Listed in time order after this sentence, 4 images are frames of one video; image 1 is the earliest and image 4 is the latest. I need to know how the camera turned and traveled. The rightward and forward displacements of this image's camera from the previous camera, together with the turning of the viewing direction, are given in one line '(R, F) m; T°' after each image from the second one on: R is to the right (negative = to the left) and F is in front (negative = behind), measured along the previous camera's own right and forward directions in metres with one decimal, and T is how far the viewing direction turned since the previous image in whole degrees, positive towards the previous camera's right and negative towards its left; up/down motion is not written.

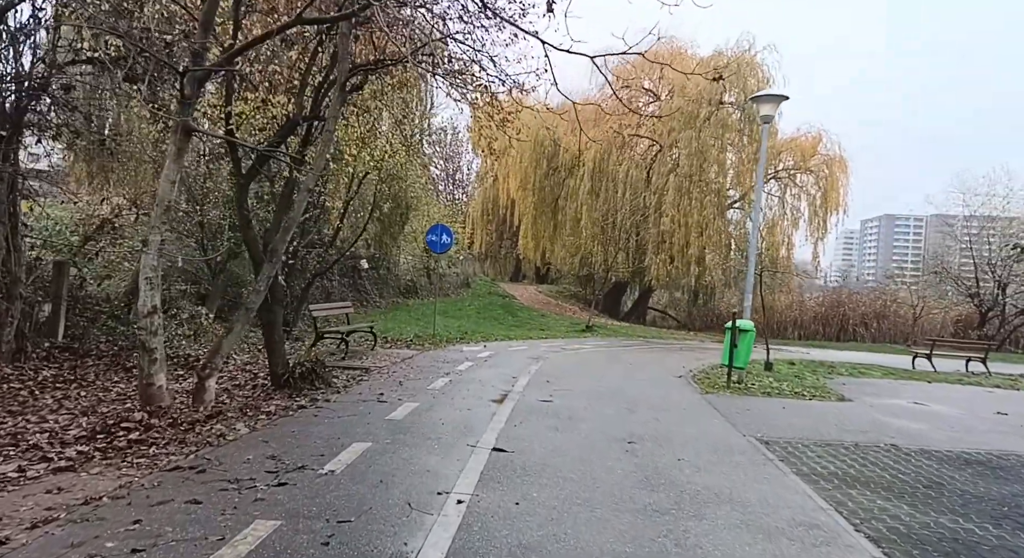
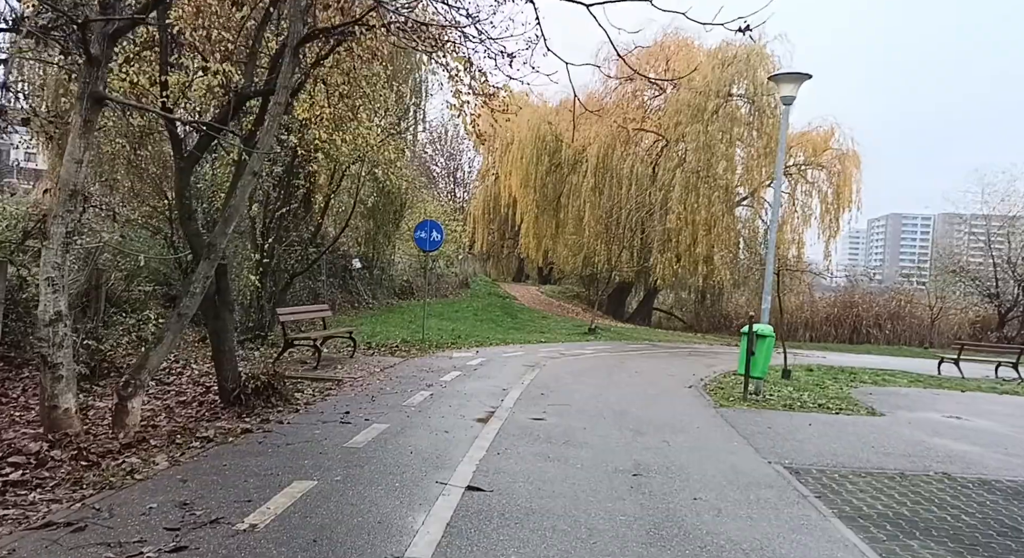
(+0.2, +1.2) m; 0°
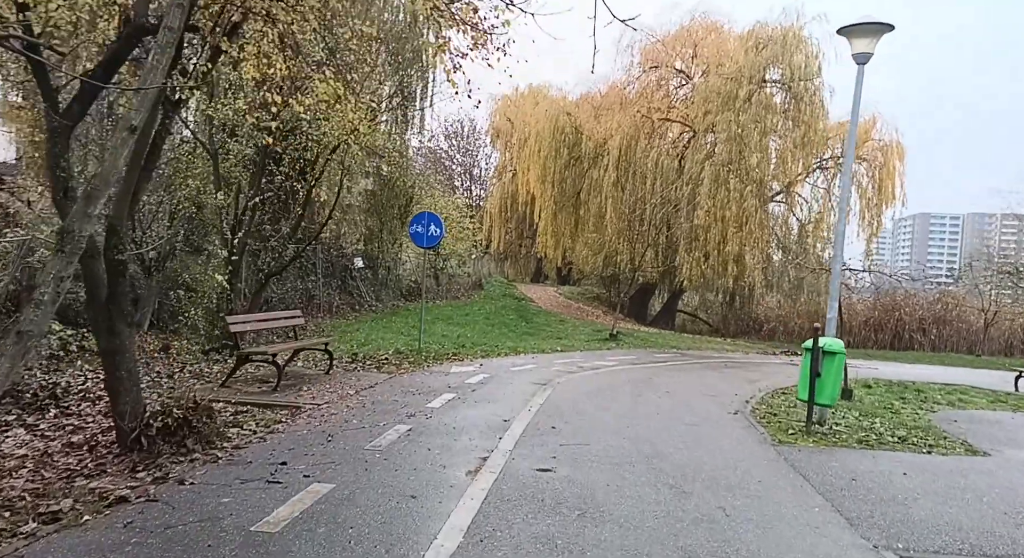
(+0.2, +2.1) m; -2°
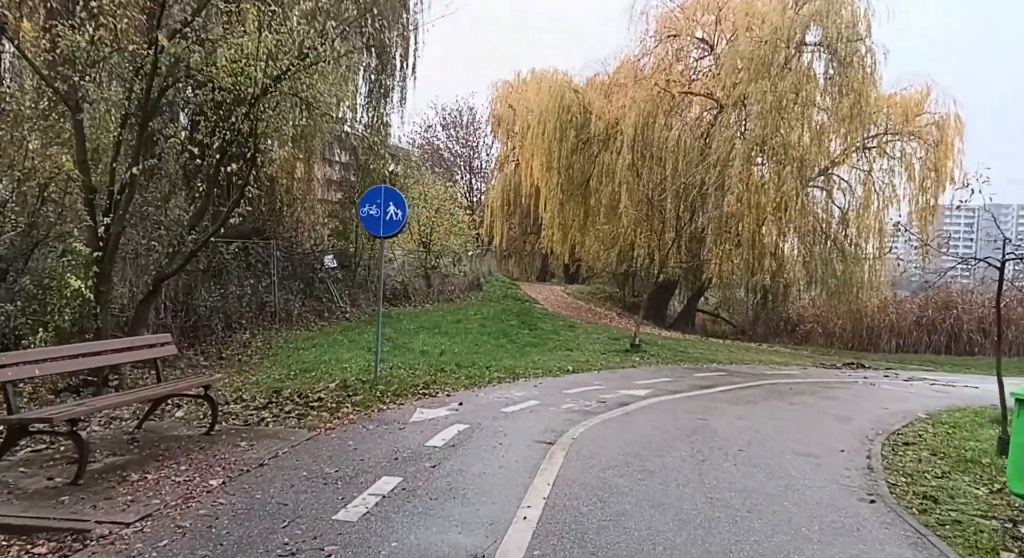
(+0.2, +3.9) m; -1°
